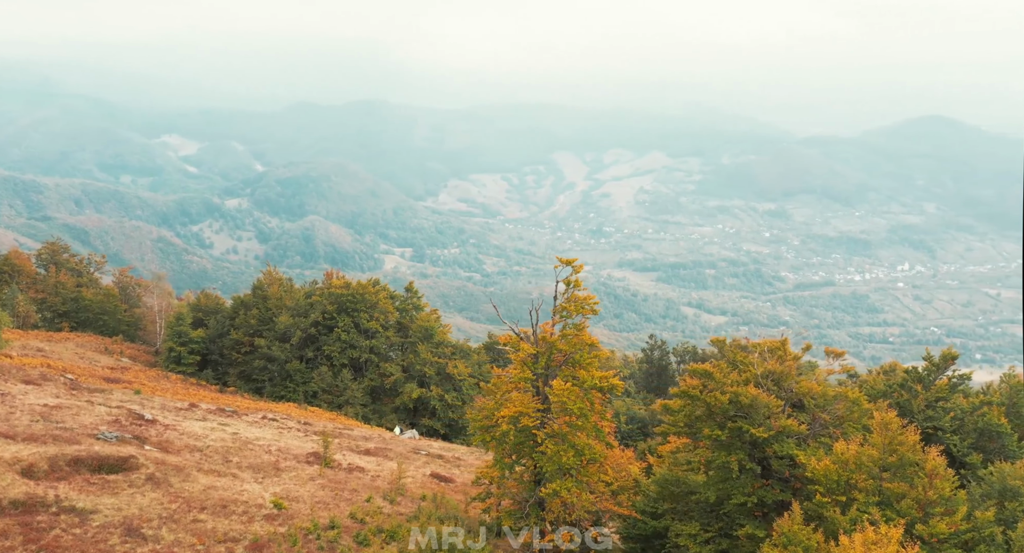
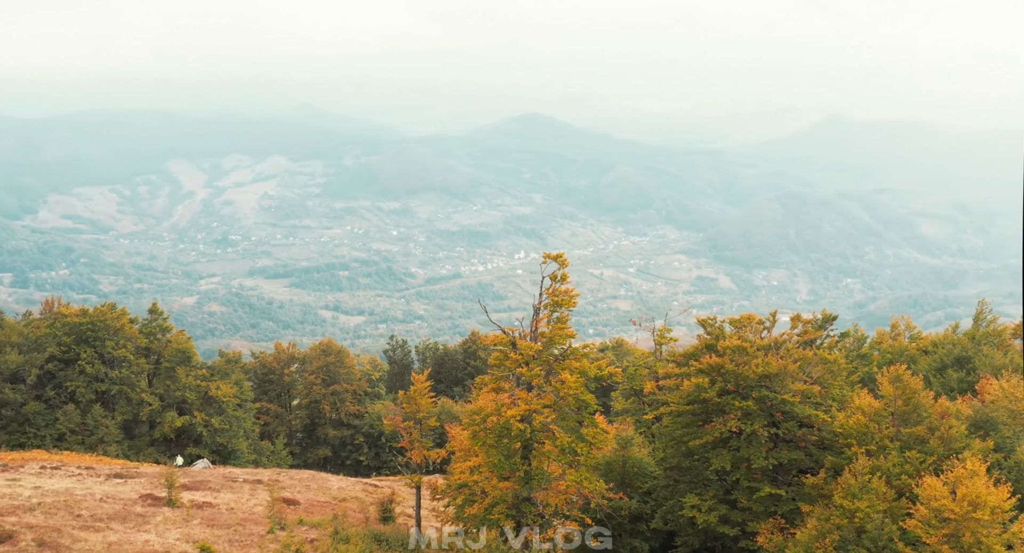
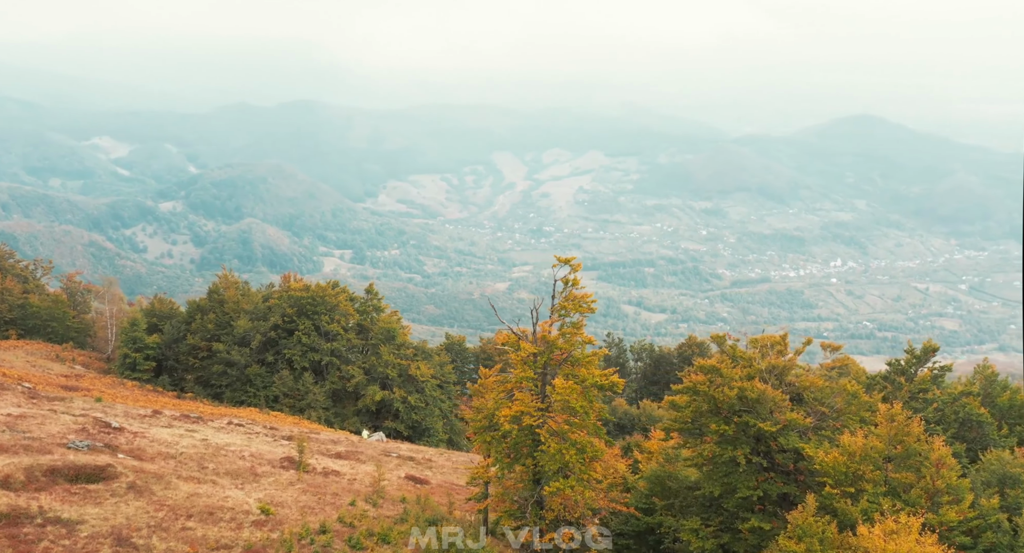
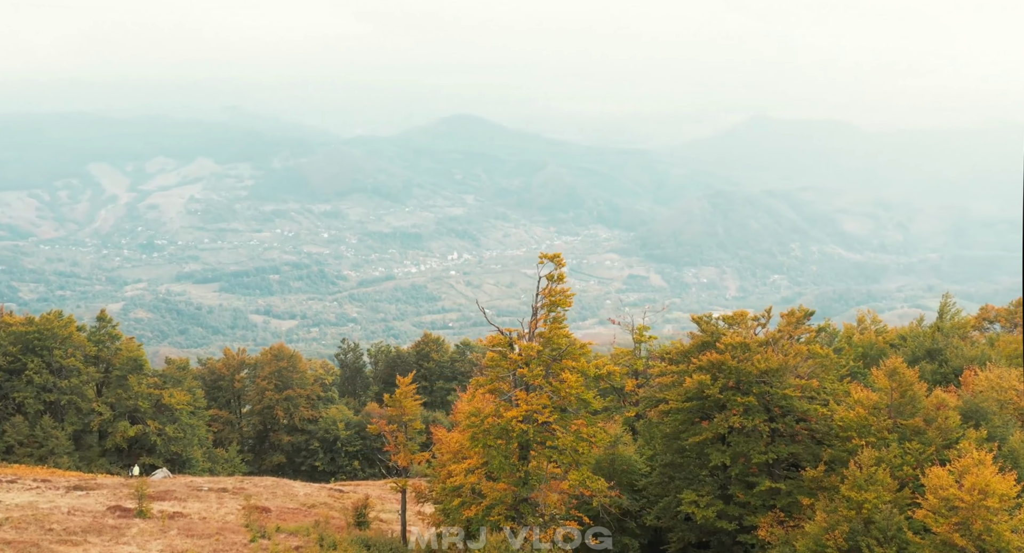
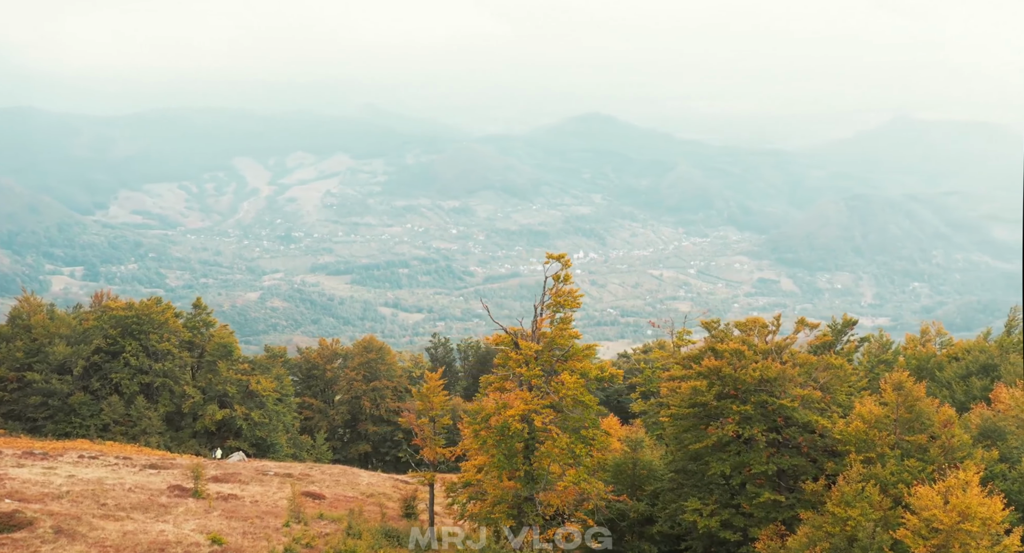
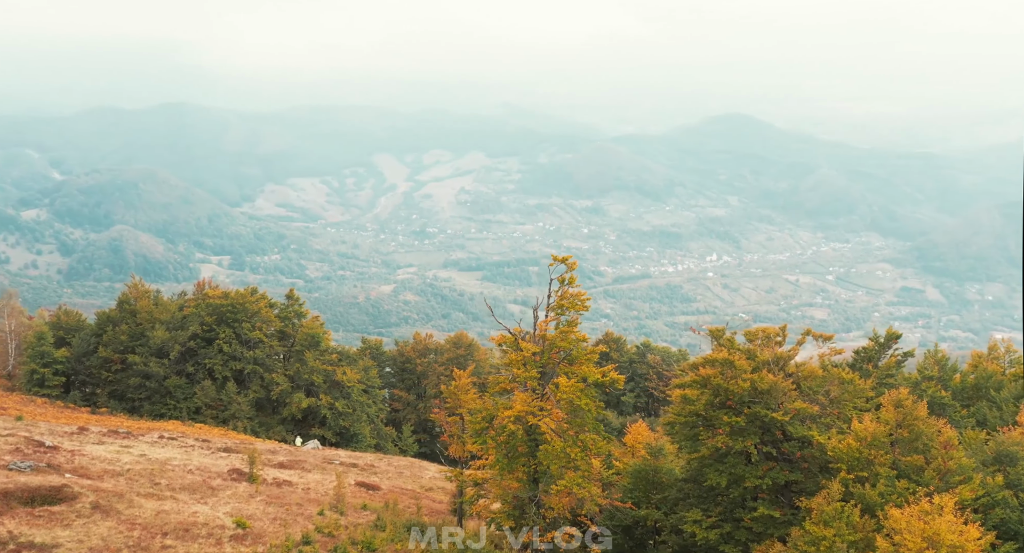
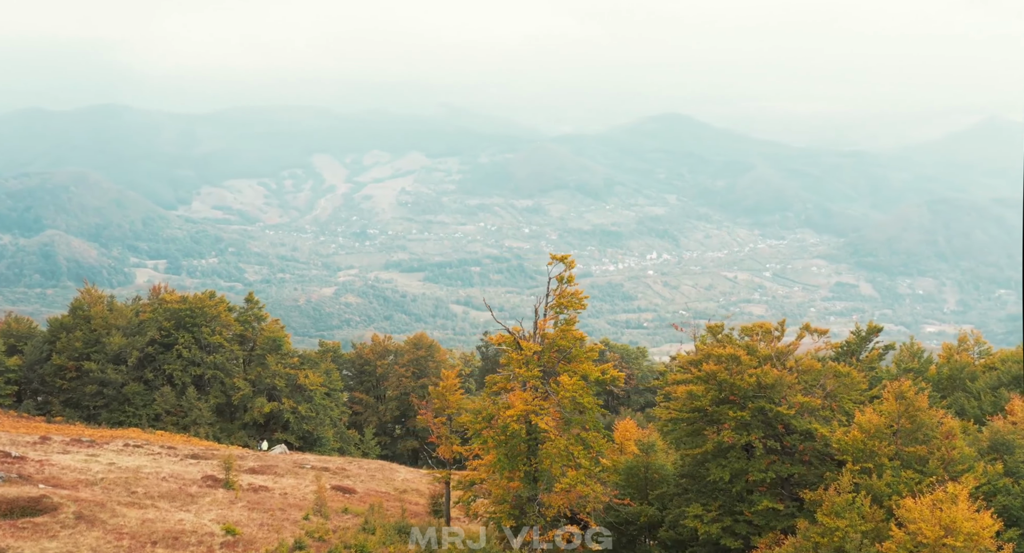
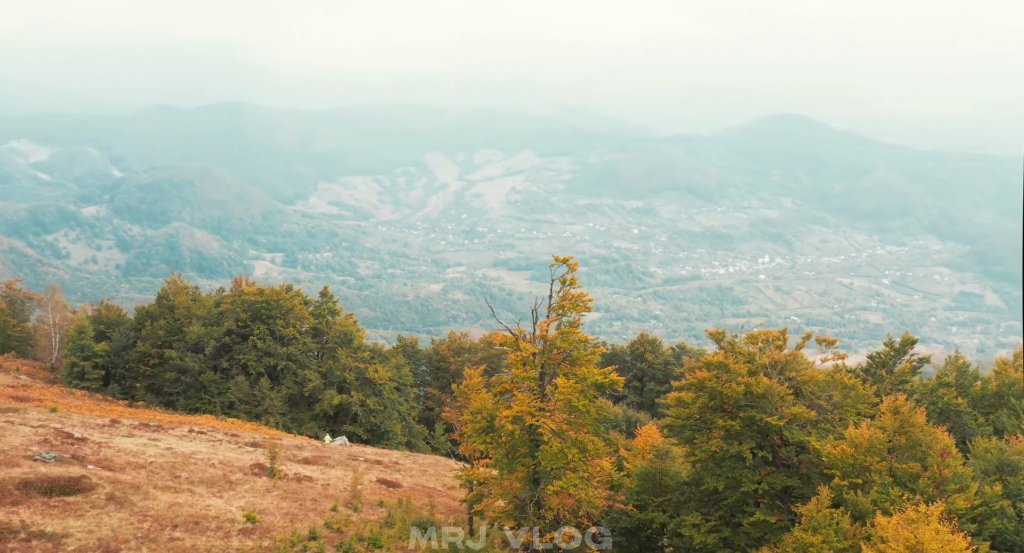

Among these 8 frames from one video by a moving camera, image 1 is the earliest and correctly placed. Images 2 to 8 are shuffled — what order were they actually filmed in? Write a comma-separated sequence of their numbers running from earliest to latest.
3, 8, 6, 7, 5, 2, 4
